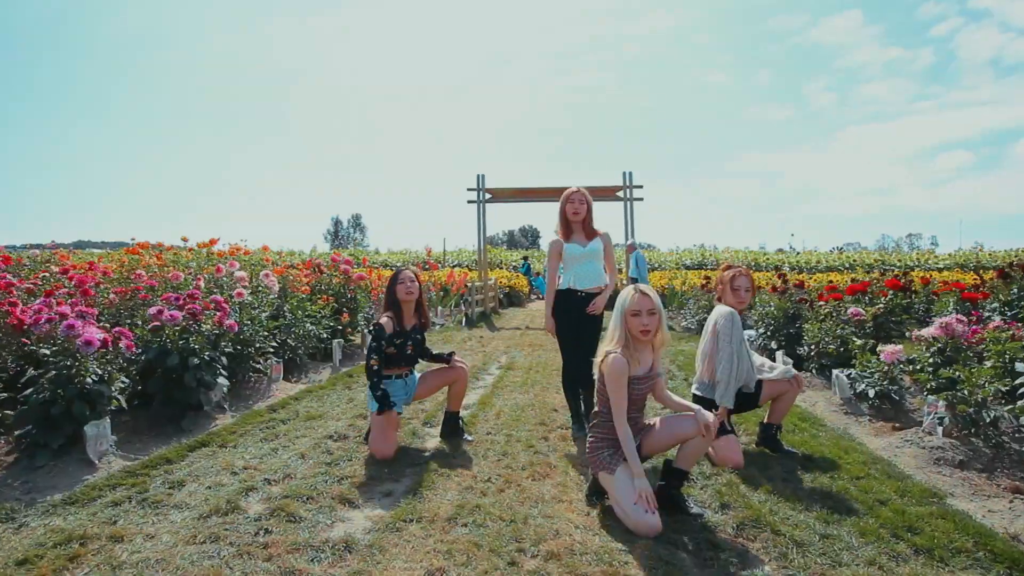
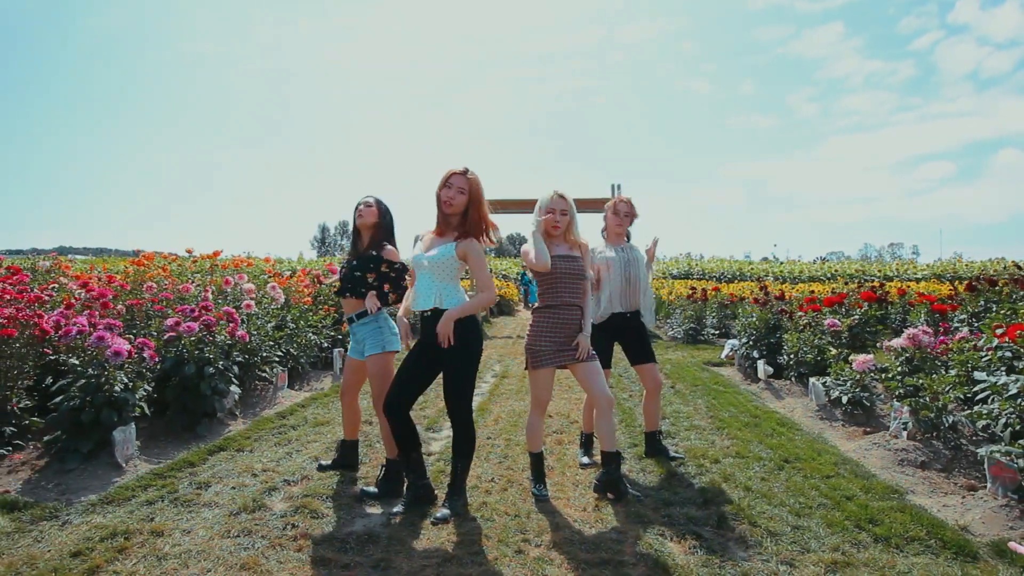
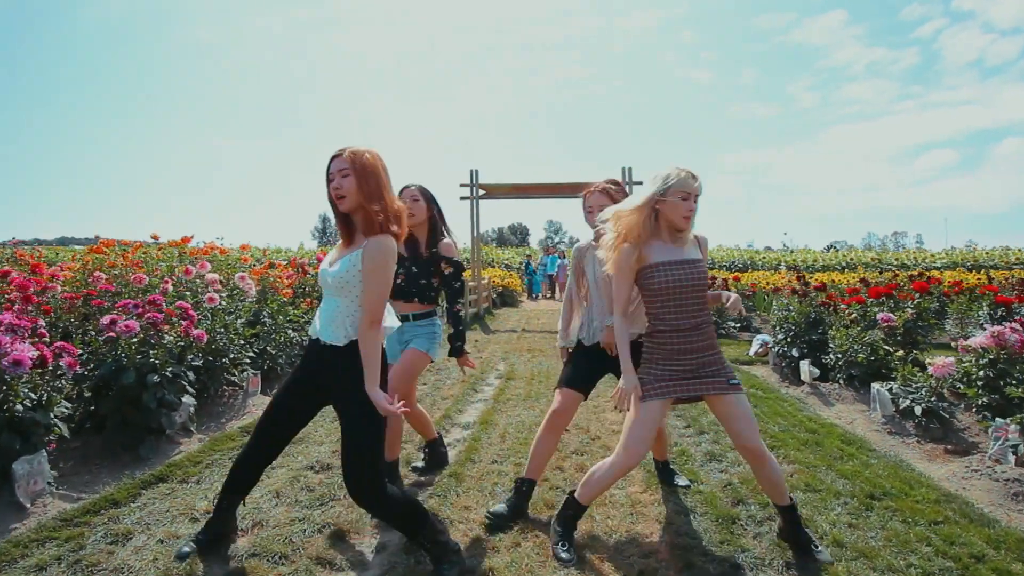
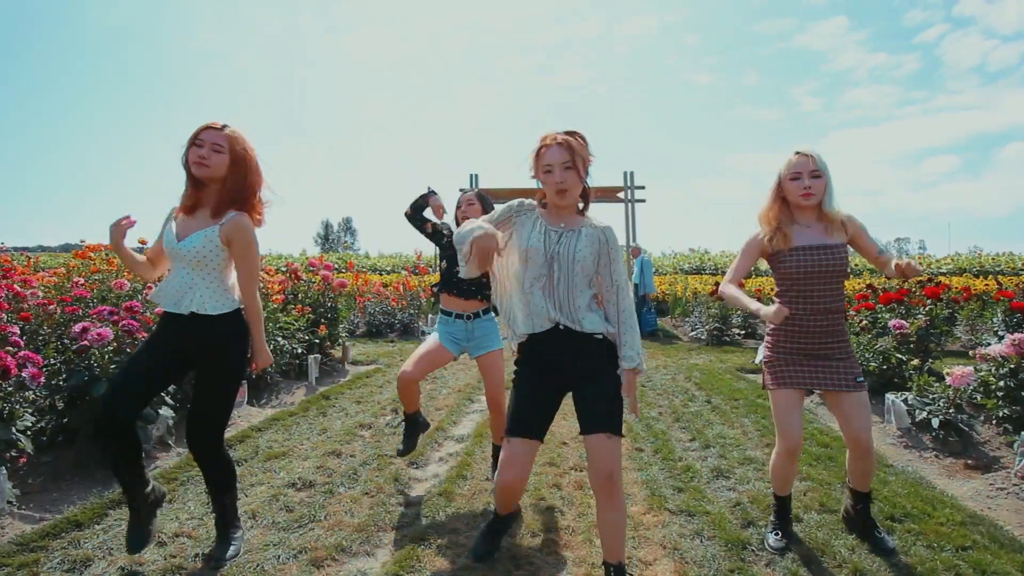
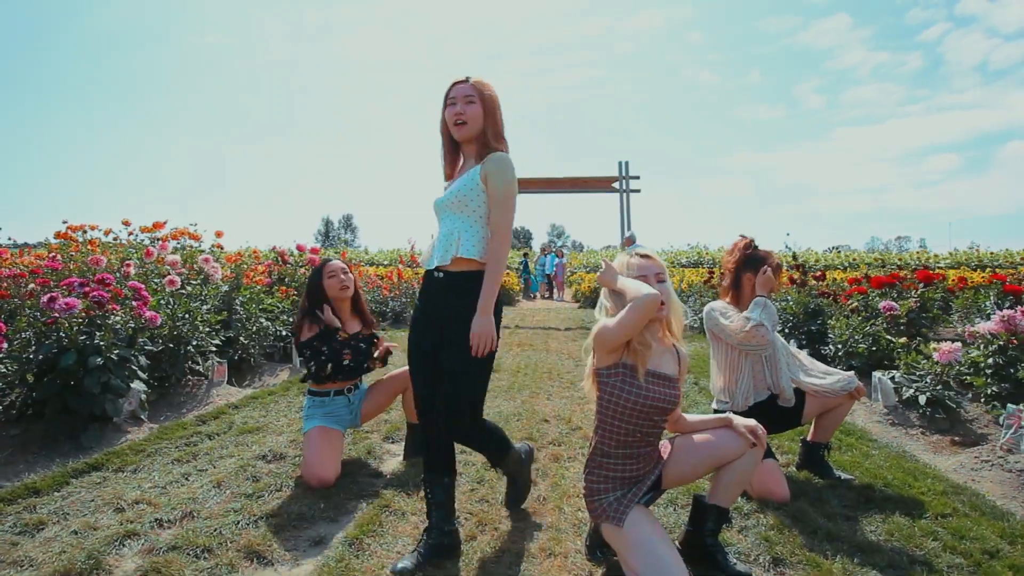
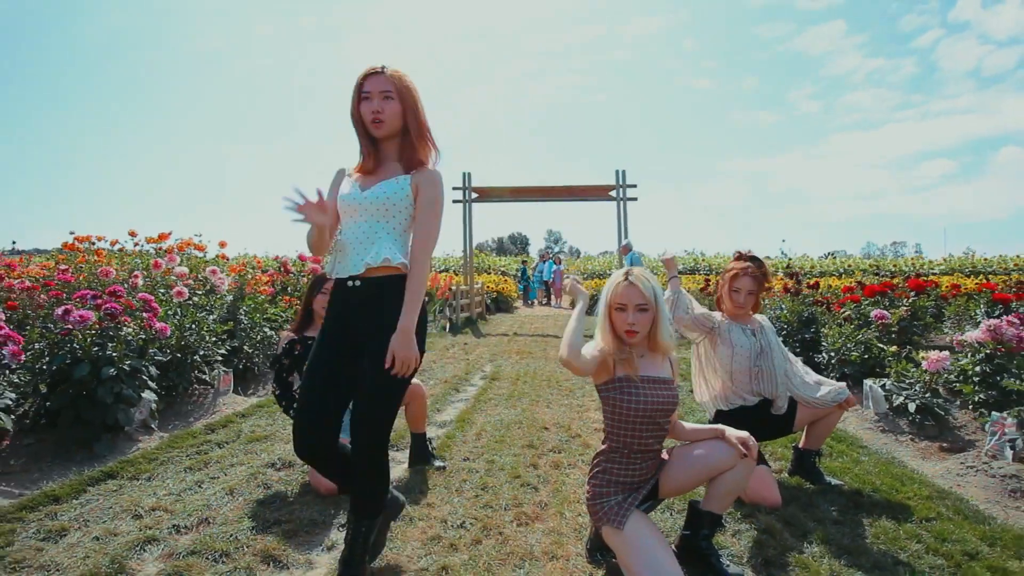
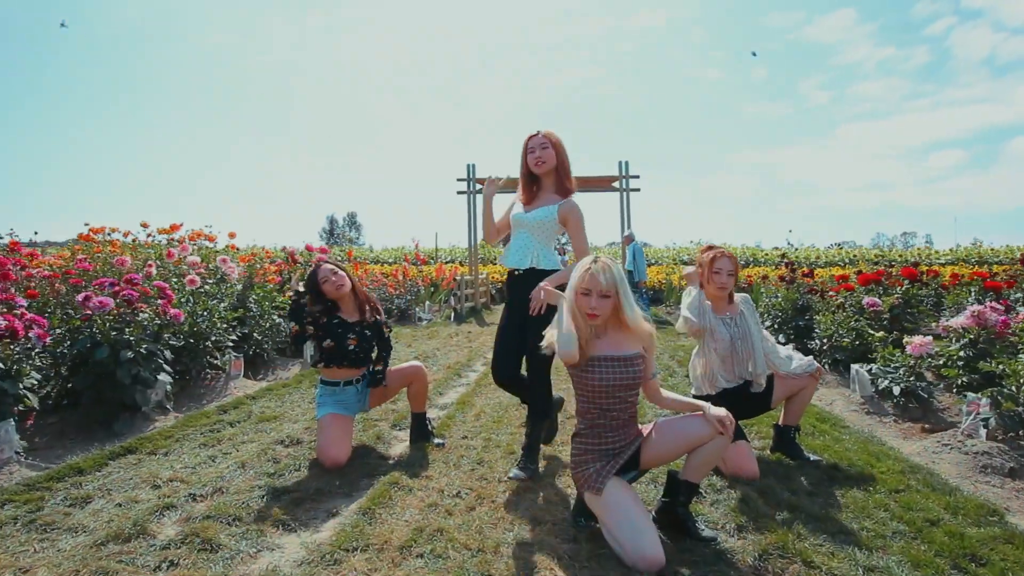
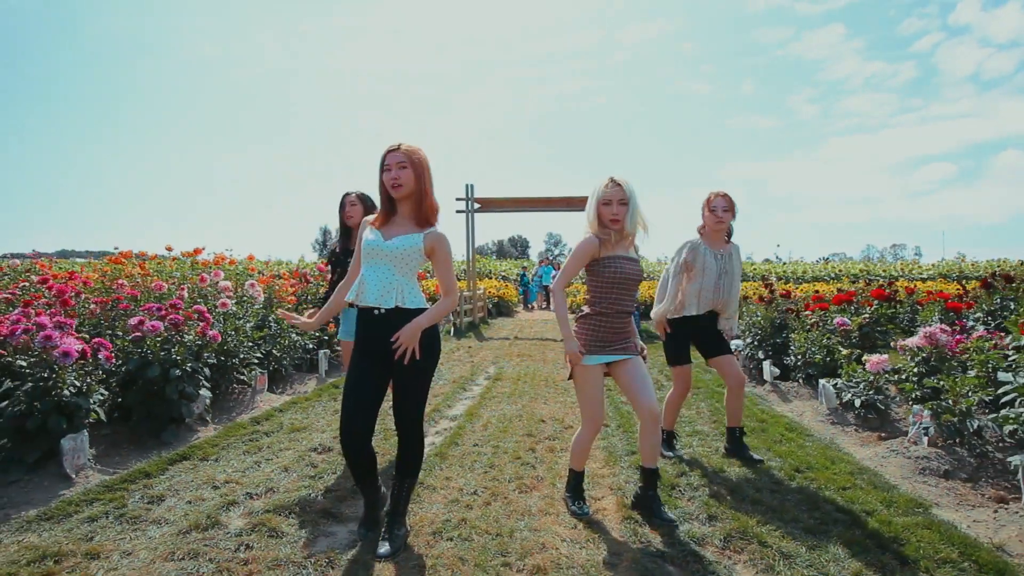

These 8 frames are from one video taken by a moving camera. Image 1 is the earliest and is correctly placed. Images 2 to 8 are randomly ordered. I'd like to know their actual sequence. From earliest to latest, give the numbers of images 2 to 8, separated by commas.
7, 5, 6, 8, 2, 3, 4
